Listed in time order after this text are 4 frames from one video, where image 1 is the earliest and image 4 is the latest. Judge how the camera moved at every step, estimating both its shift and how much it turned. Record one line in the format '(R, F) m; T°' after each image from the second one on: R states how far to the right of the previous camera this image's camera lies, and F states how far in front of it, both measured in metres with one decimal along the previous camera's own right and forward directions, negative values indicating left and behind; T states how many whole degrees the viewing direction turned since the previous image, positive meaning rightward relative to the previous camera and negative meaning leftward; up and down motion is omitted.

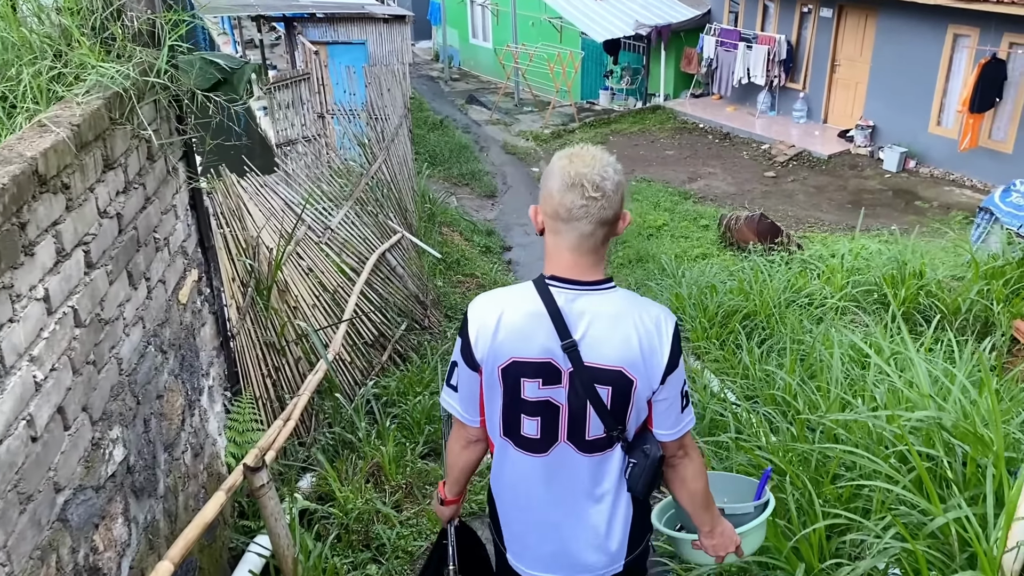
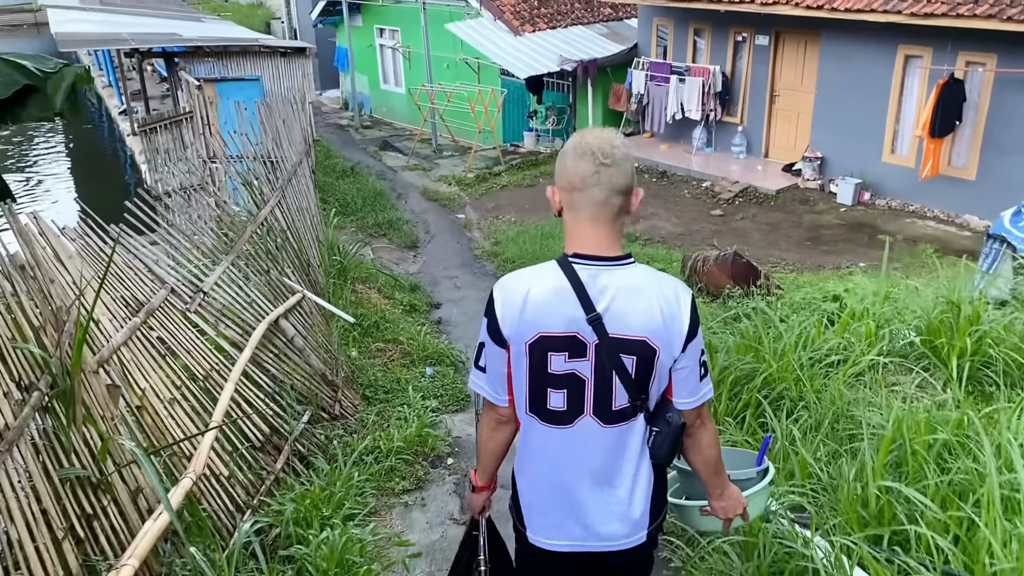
(-0.1, +1.2) m; +5°
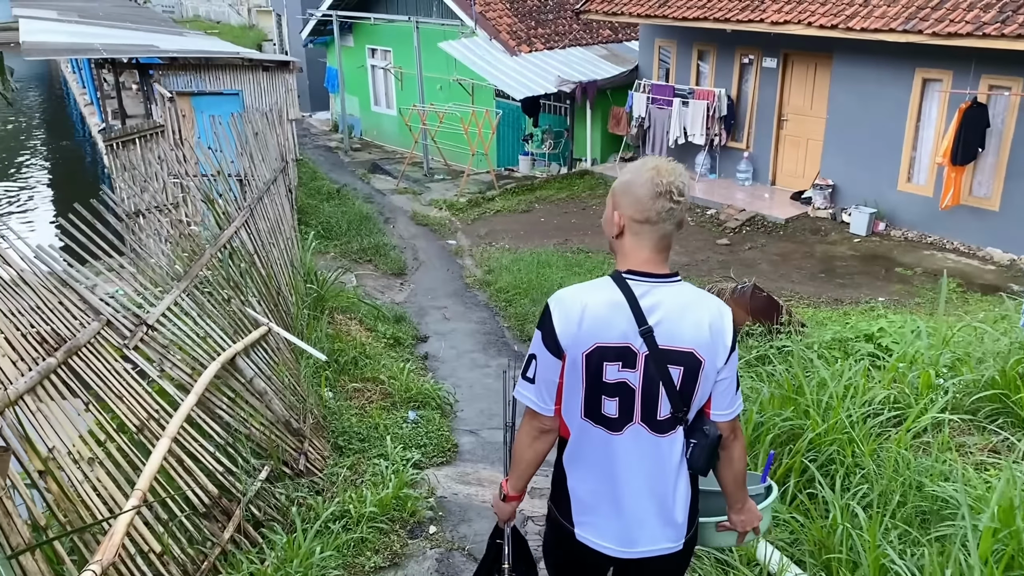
(0.0, +0.6) m; +1°
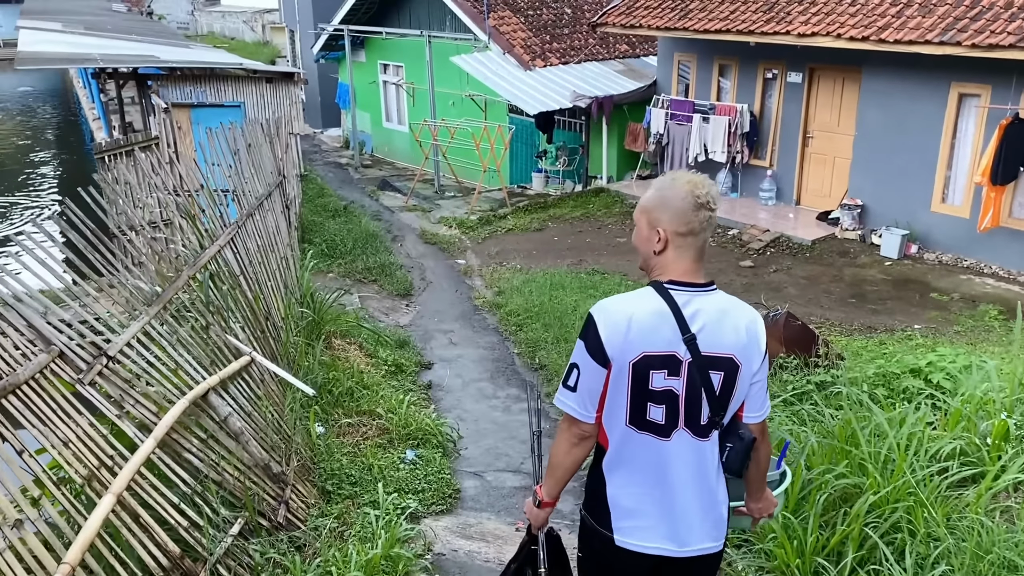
(0.0, +0.4) m; -1°
